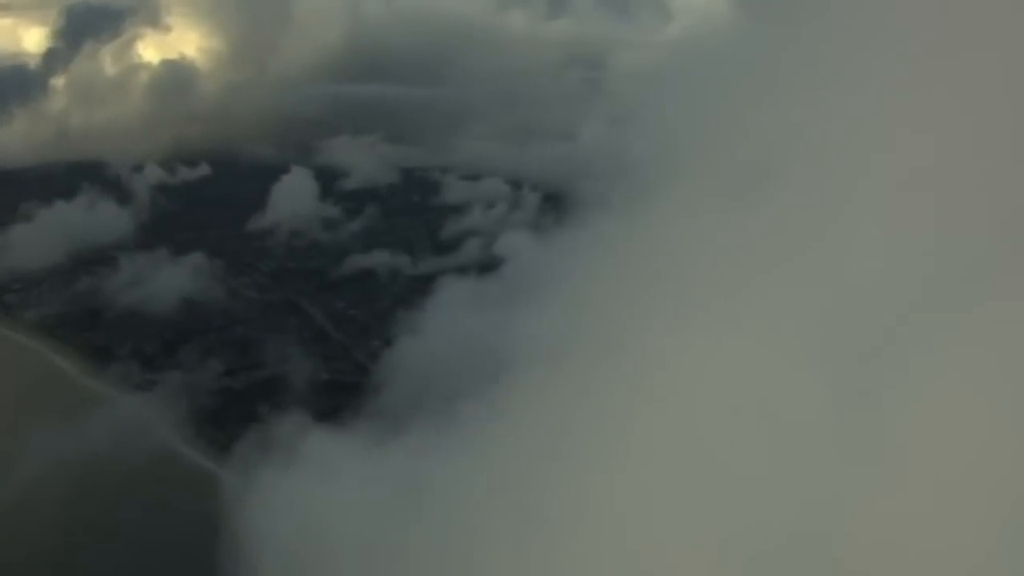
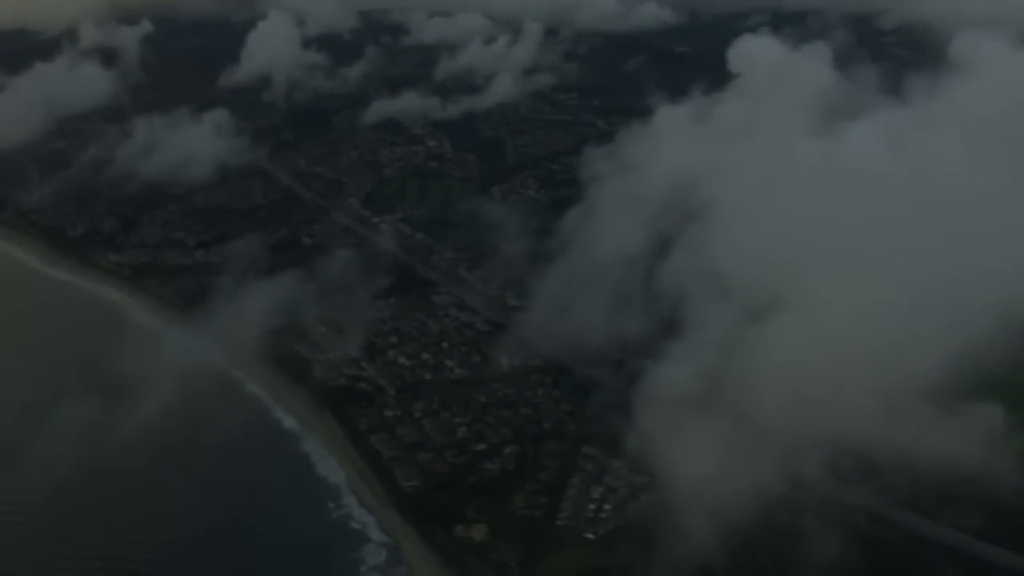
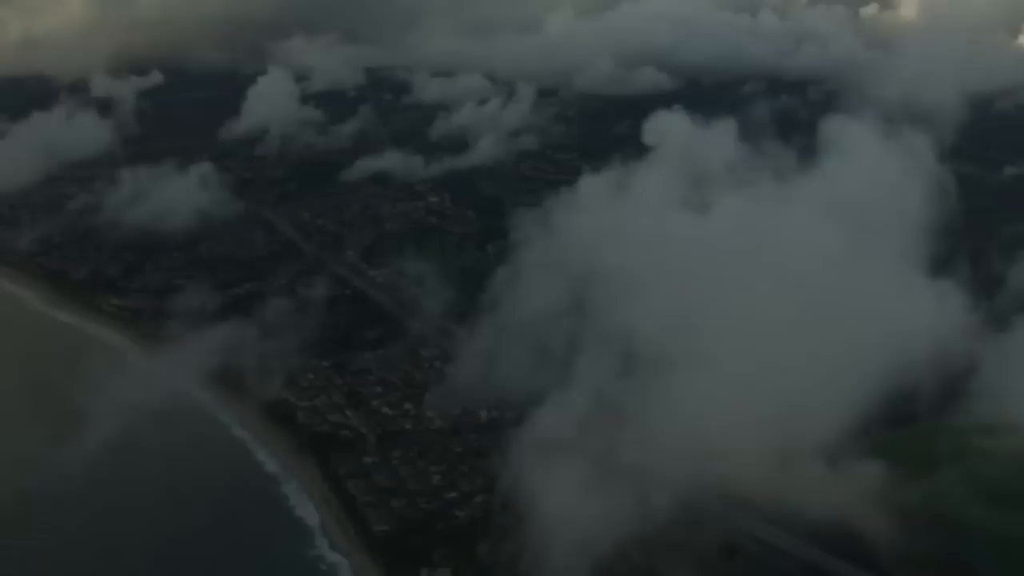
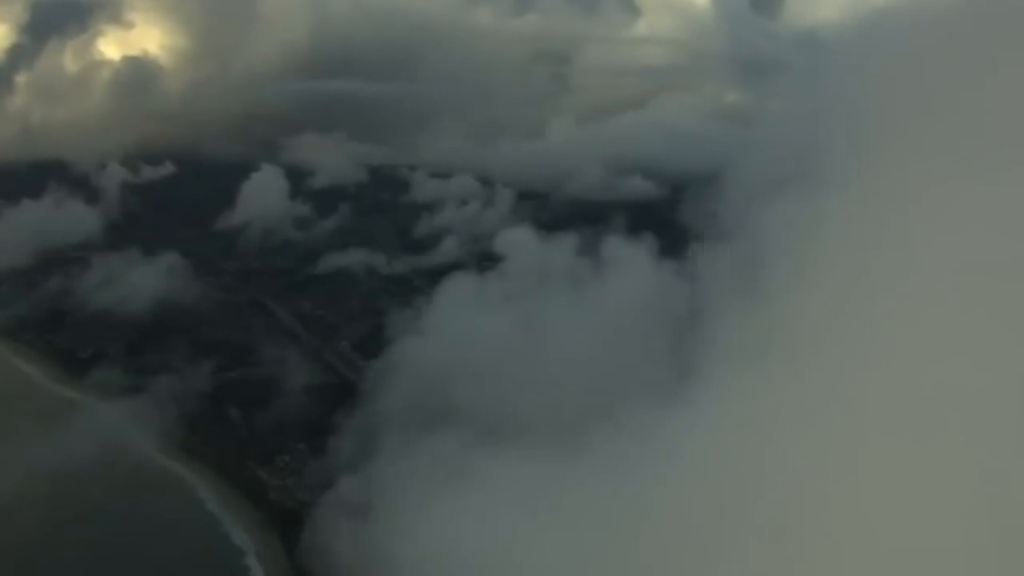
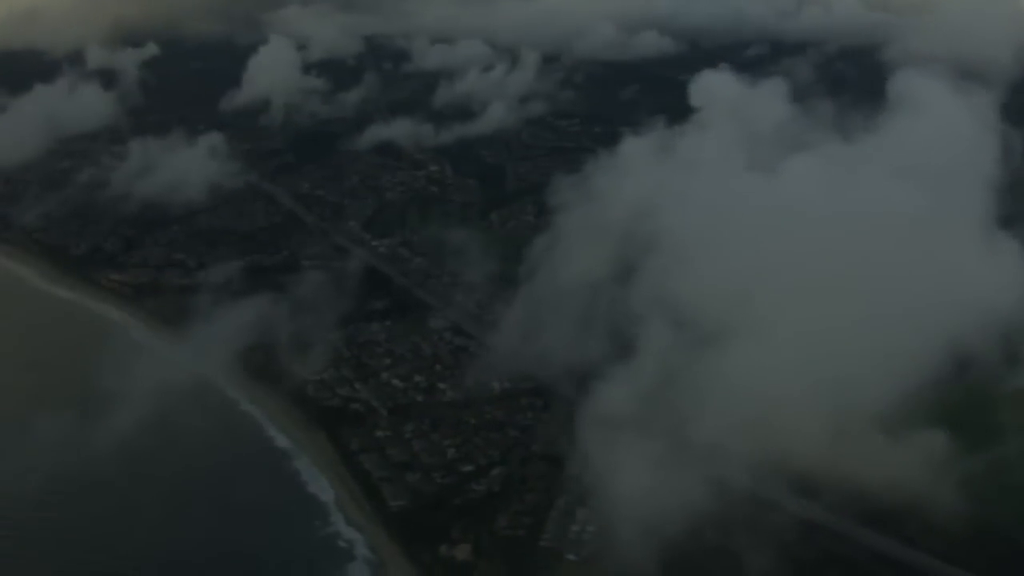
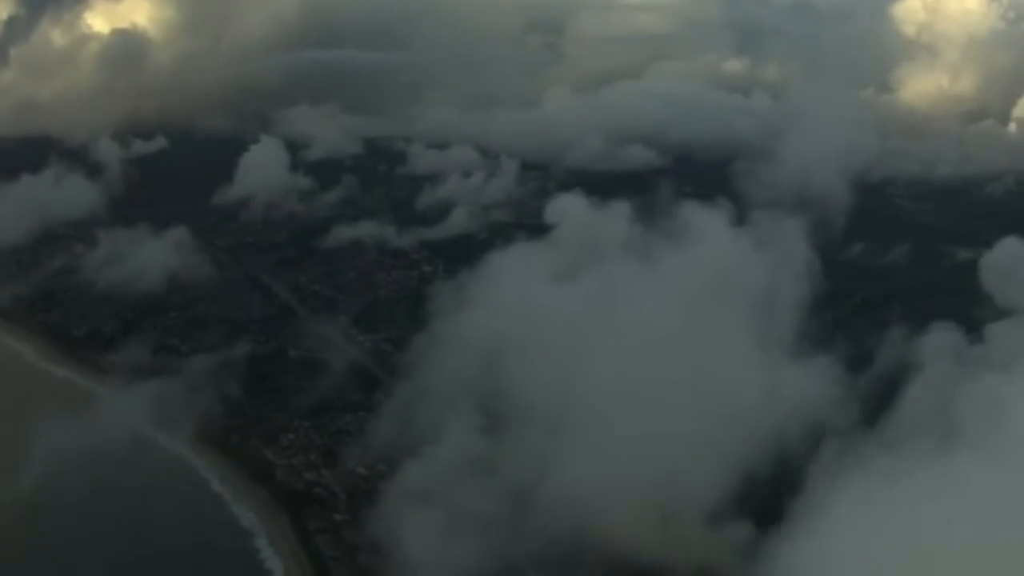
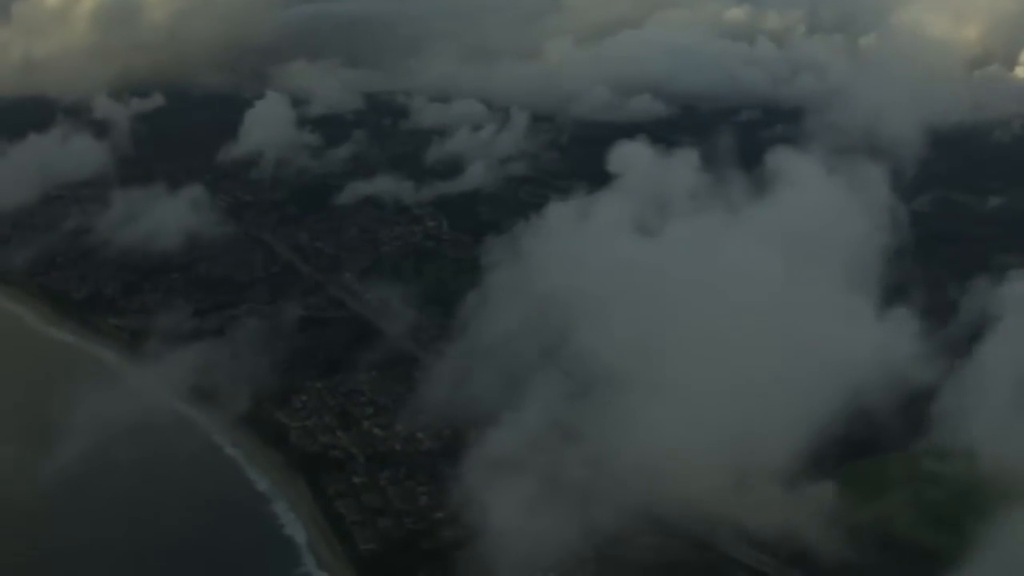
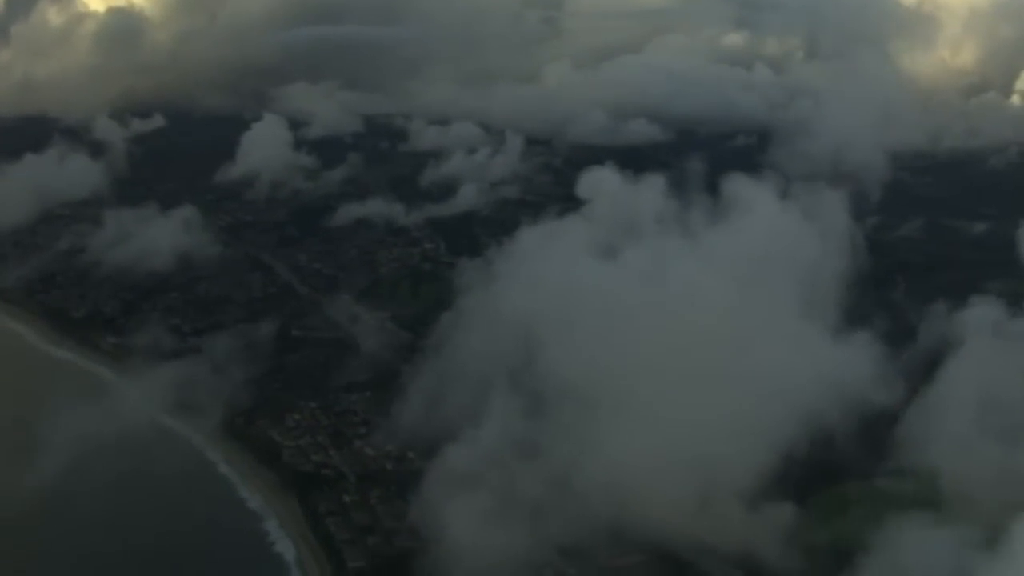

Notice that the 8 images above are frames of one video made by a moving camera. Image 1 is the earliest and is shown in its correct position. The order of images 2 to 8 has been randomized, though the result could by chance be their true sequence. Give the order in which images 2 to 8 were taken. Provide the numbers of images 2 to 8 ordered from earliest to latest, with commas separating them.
4, 6, 8, 7, 3, 5, 2
